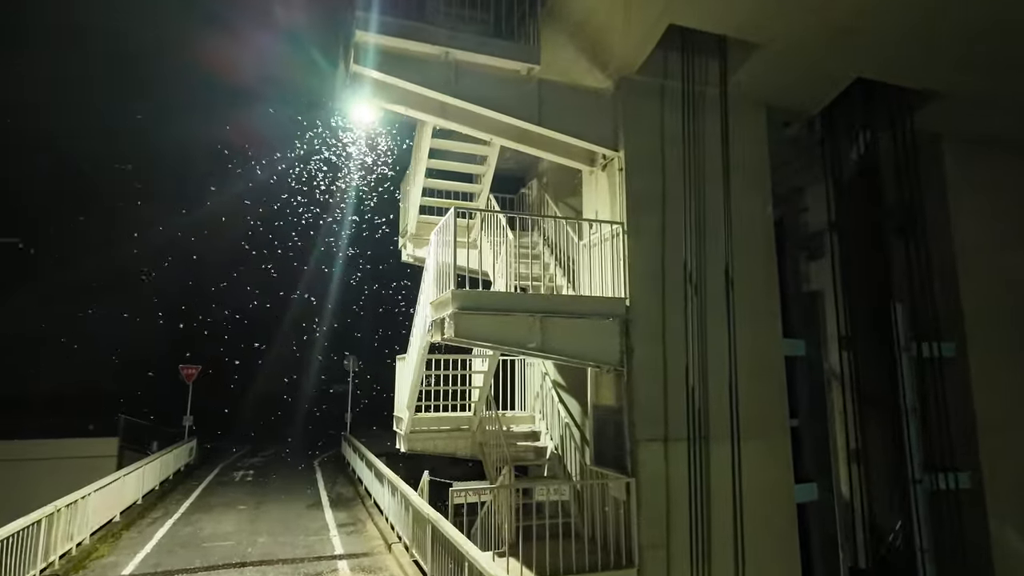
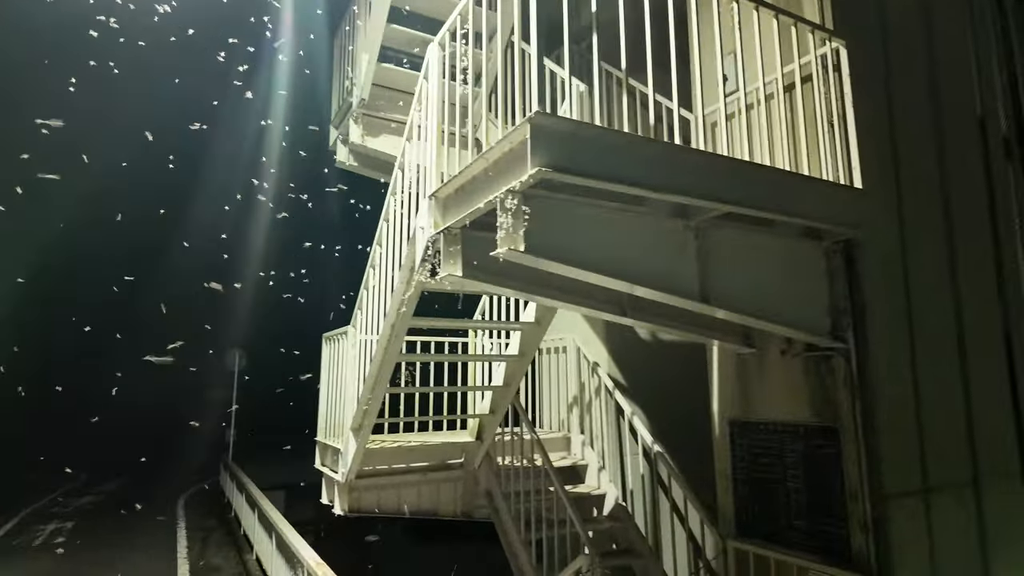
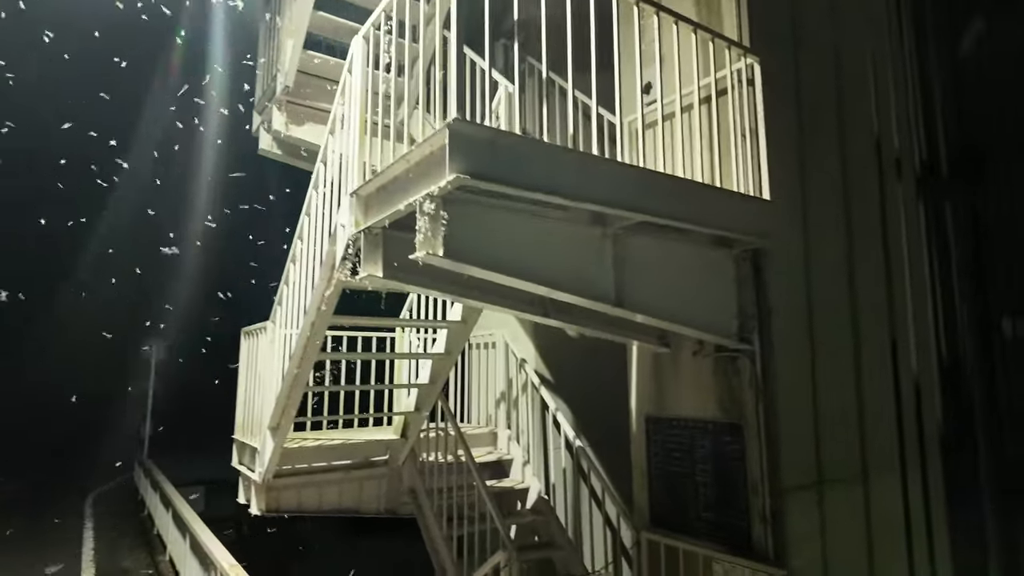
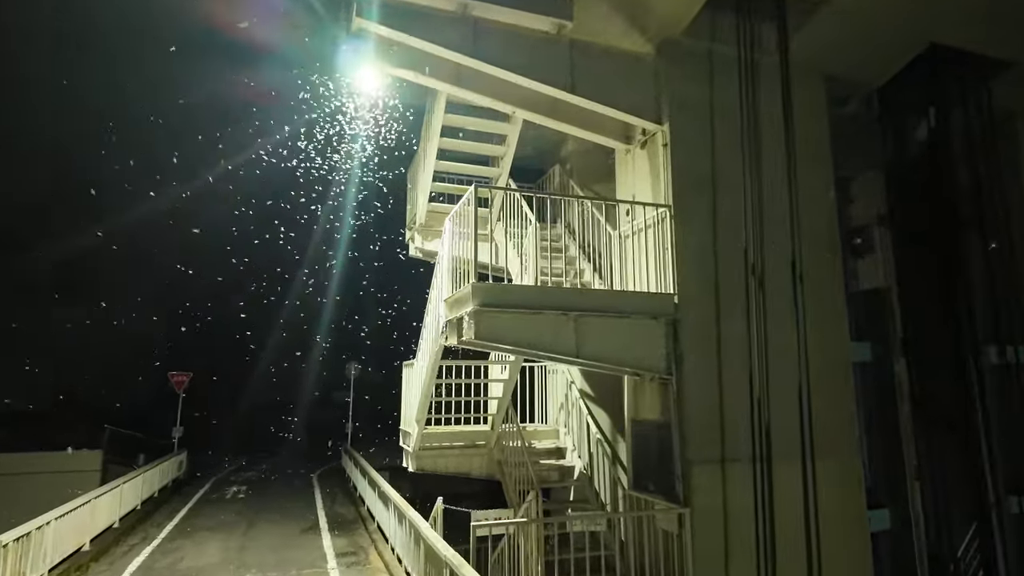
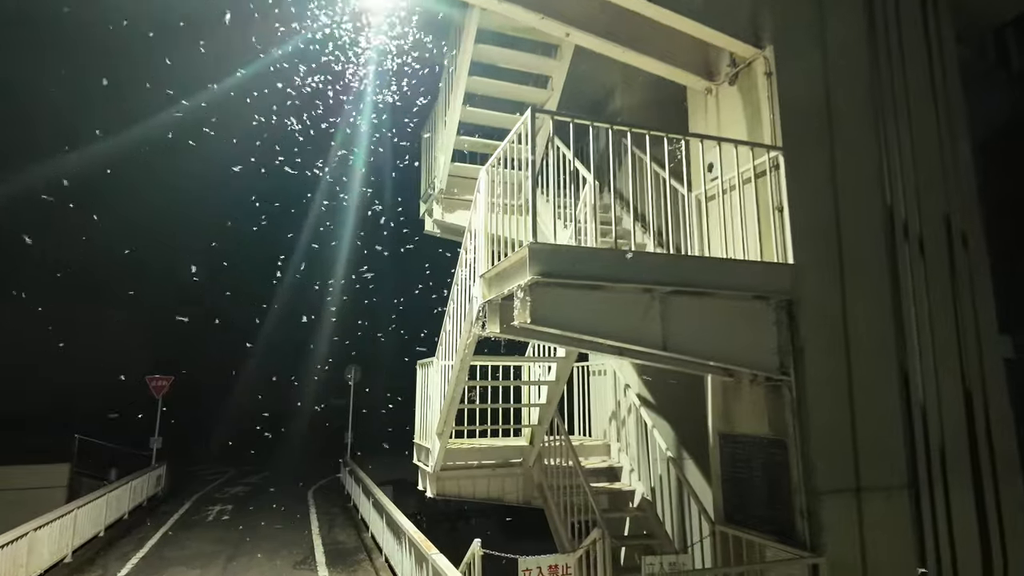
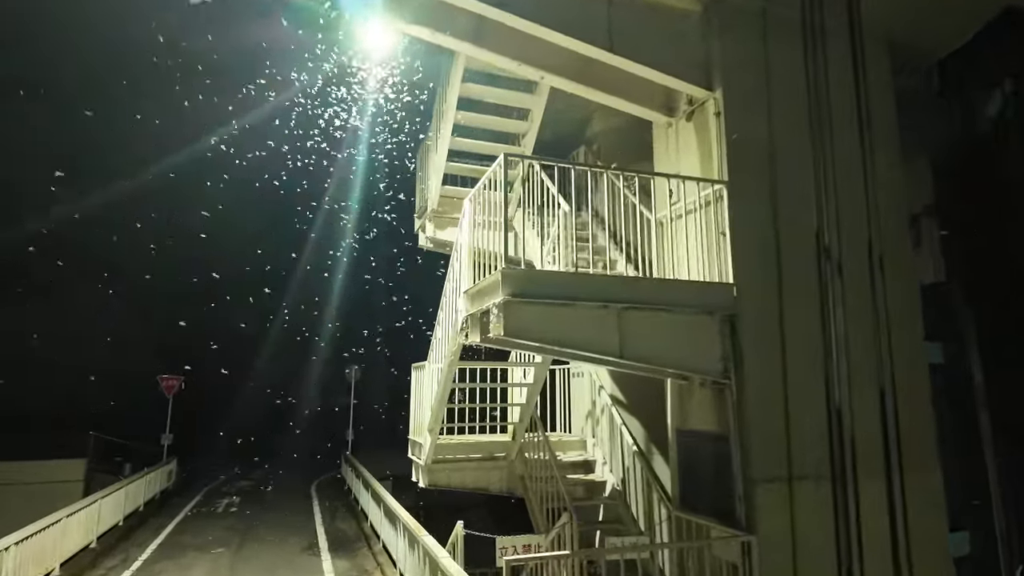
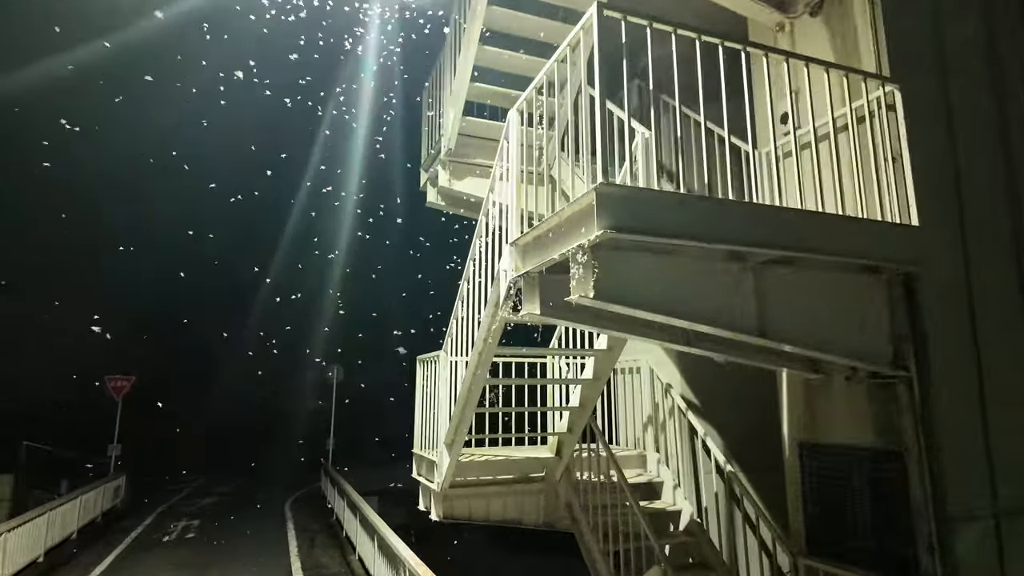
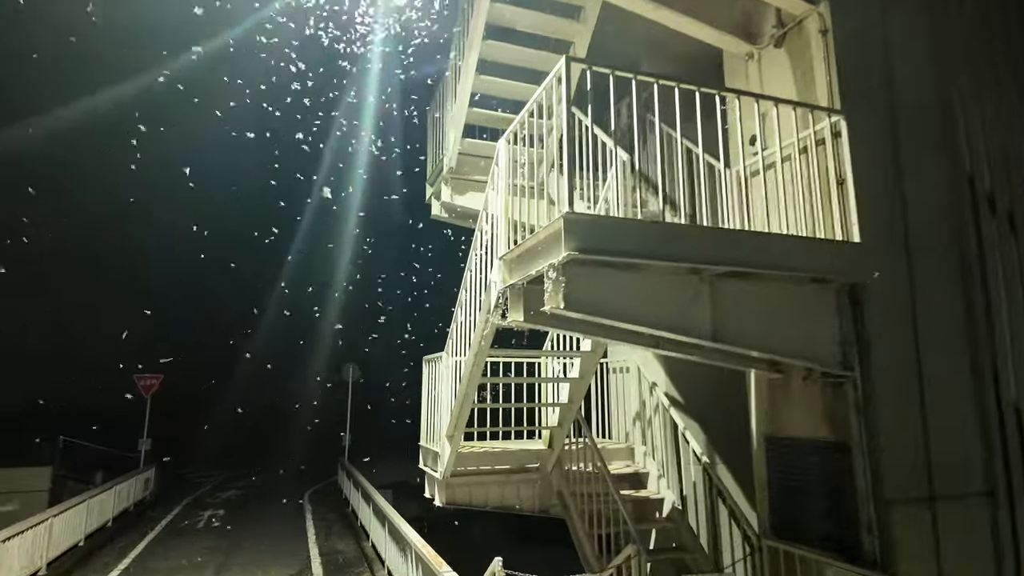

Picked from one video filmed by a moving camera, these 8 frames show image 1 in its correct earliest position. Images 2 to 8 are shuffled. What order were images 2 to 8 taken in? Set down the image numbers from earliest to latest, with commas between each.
4, 6, 5, 8, 7, 2, 3
